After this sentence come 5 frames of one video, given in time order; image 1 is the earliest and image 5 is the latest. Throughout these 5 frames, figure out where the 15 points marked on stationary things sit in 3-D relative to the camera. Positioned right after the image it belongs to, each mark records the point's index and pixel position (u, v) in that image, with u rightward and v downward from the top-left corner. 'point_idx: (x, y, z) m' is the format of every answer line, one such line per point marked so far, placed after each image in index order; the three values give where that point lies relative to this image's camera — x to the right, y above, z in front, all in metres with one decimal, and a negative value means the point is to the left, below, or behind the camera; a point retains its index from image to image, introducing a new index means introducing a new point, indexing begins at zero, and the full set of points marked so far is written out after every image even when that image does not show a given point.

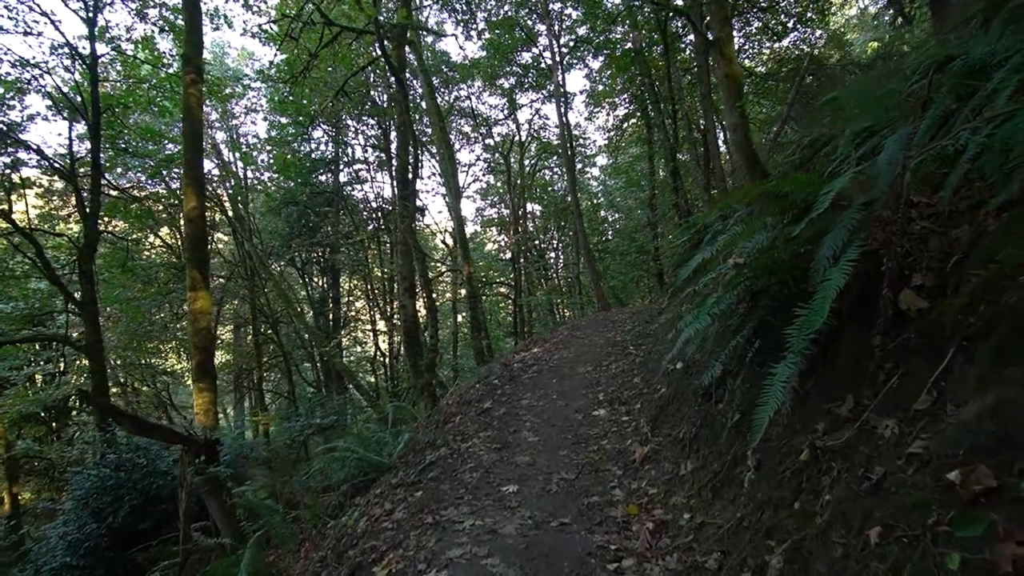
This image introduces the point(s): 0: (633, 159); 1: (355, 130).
0: (+4.1, +4.4, +19.8) m
1: (-4.6, +4.7, +17.3) m
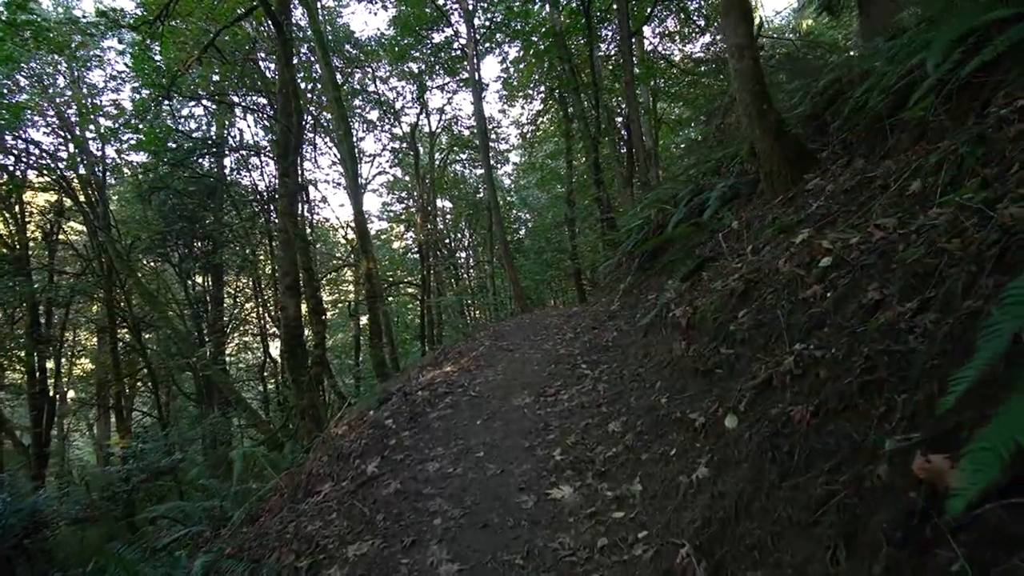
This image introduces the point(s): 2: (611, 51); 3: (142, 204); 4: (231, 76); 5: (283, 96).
0: (+1.2, +4.3, +18.9) m
1: (-7.0, +4.7, +15.0) m
2: (+2.6, +6.1, +15.2) m
3: (-11.1, +2.5, +17.4) m
4: (-6.0, +4.6, +12.5) m
5: (-3.2, +2.6, +7.9) m
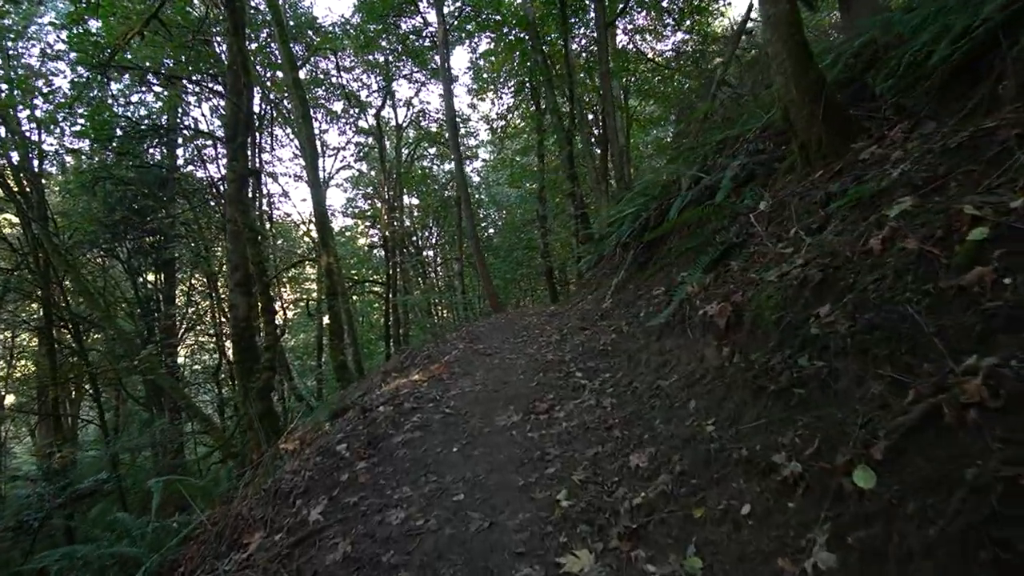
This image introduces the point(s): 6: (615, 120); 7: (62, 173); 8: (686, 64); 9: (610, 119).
0: (+0.2, +4.4, +18.4) m
1: (-7.7, +4.8, +14.1) m
2: (+1.9, +6.2, +14.8) m
3: (-12.0, +2.6, +16.2) m
4: (-6.6, +4.6, +11.7) m
5: (-3.5, +2.7, +7.2) m
6: (+2.2, +3.6, +12.6) m
7: (-12.5, +3.2, +16.1) m
8: (+4.8, +6.1, +15.8) m
9: (+2.2, +3.7, +12.7) m
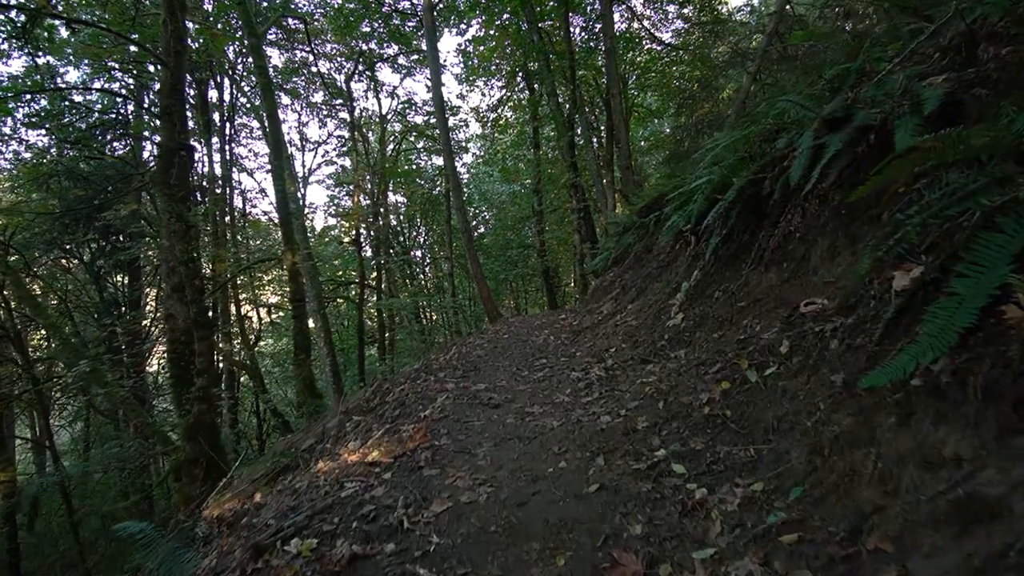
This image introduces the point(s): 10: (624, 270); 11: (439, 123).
0: (0.0, +4.3, +17.2) m
1: (-7.9, +4.7, +12.7) m
2: (+1.7, +6.1, +13.6) m
3: (-12.1, +2.5, +14.8) m
4: (-6.7, +4.6, +10.3) m
5: (-3.5, +2.6, +5.9) m
6: (+2.1, +3.6, +11.4) m
7: (-12.6, +3.1, +14.6) m
8: (+4.6, +6.0, +14.7) m
9: (+2.1, +3.7, +11.5) m
10: (+1.6, +0.2, +8.0) m
11: (-2.0, +4.4, +15.4) m
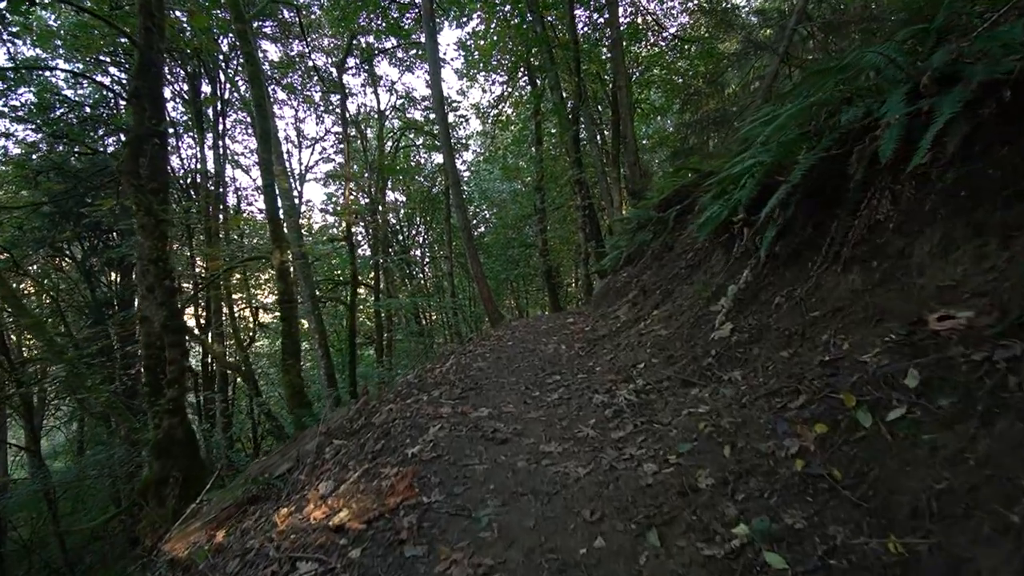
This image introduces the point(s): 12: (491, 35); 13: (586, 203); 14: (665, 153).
0: (+0.1, +4.3, +16.7) m
1: (-7.8, +4.7, +12.3) m
2: (+1.7, +6.1, +13.2) m
3: (-12.1, +2.5, +14.3) m
4: (-6.6, +4.6, +9.9) m
5: (-3.5, +2.6, +5.5) m
6: (+2.2, +3.6, +10.9) m
7: (-12.6, +3.1, +14.2) m
8: (+4.6, +6.0, +14.2) m
9: (+2.1, +3.7, +11.0) m
10: (+1.6, +0.2, +7.6) m
11: (-1.9, +4.4, +15.0) m
12: (-0.5, +6.3, +14.1) m
13: (+1.7, +1.9, +13.2) m
14: (+3.9, +3.4, +14.6) m
